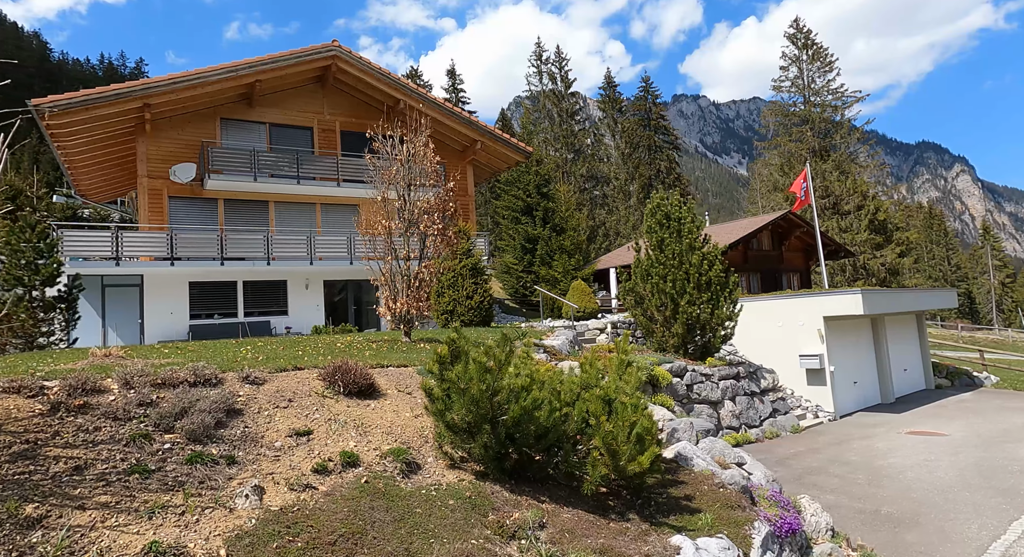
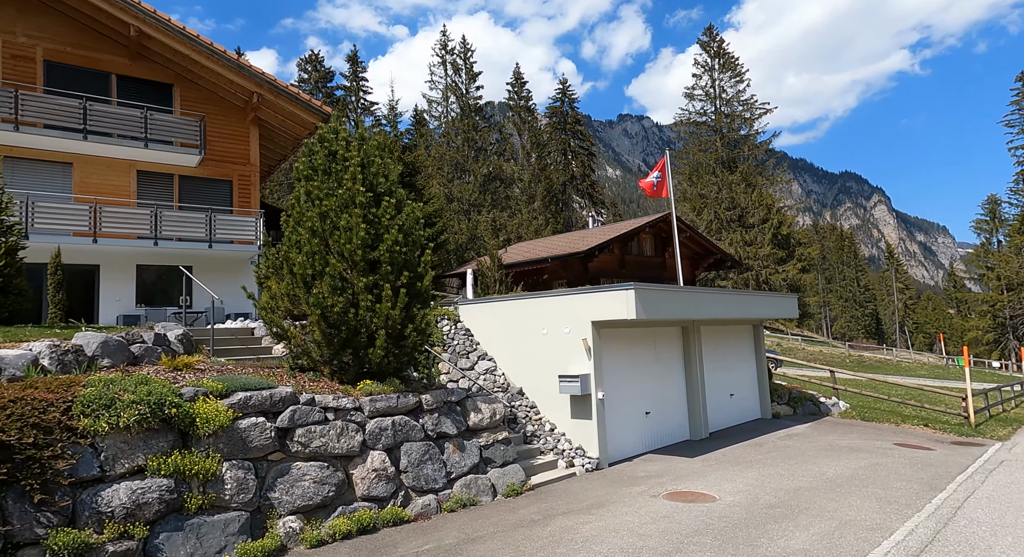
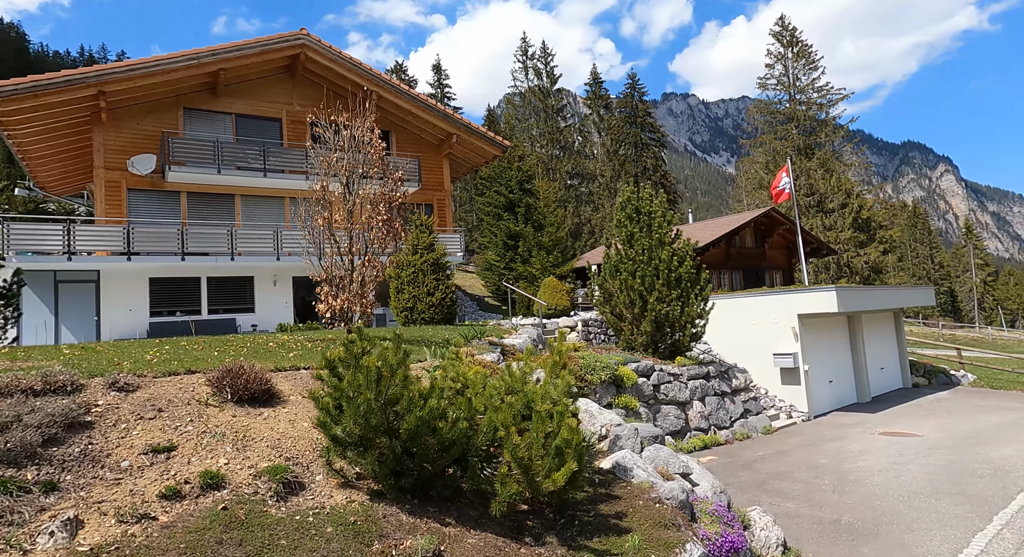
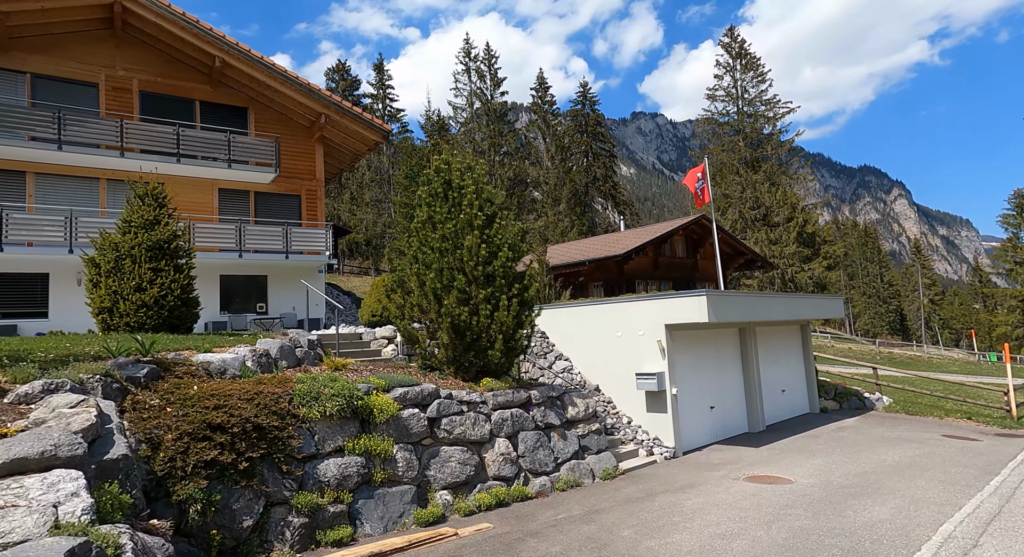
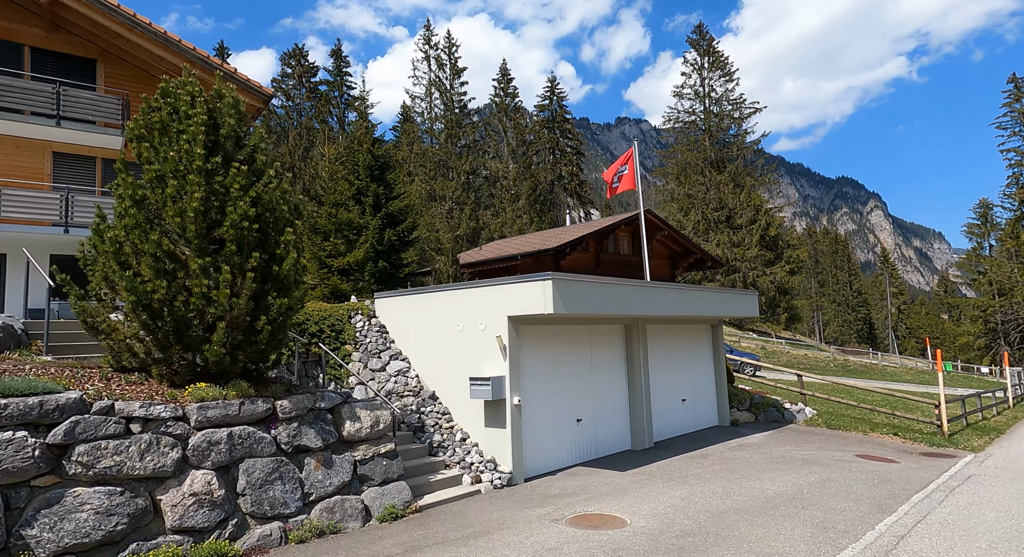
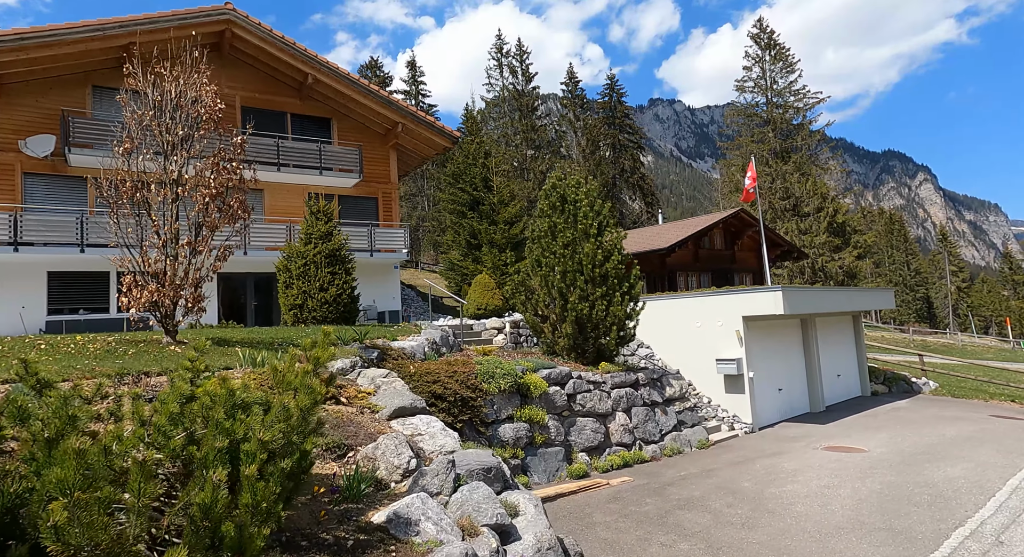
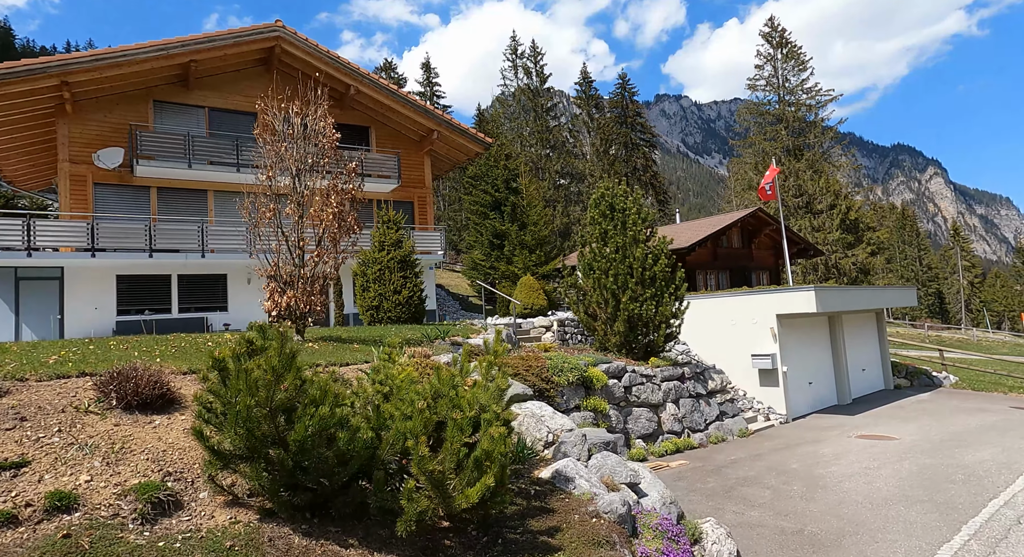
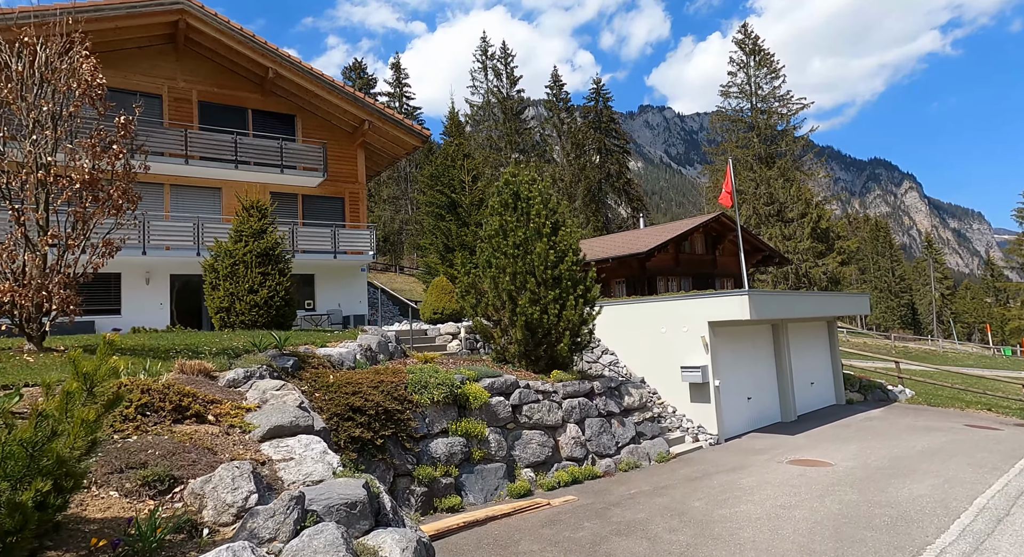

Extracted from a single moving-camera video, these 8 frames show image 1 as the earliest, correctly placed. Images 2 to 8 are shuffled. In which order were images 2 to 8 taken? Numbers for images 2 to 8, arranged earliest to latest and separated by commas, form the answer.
3, 7, 6, 8, 4, 2, 5
